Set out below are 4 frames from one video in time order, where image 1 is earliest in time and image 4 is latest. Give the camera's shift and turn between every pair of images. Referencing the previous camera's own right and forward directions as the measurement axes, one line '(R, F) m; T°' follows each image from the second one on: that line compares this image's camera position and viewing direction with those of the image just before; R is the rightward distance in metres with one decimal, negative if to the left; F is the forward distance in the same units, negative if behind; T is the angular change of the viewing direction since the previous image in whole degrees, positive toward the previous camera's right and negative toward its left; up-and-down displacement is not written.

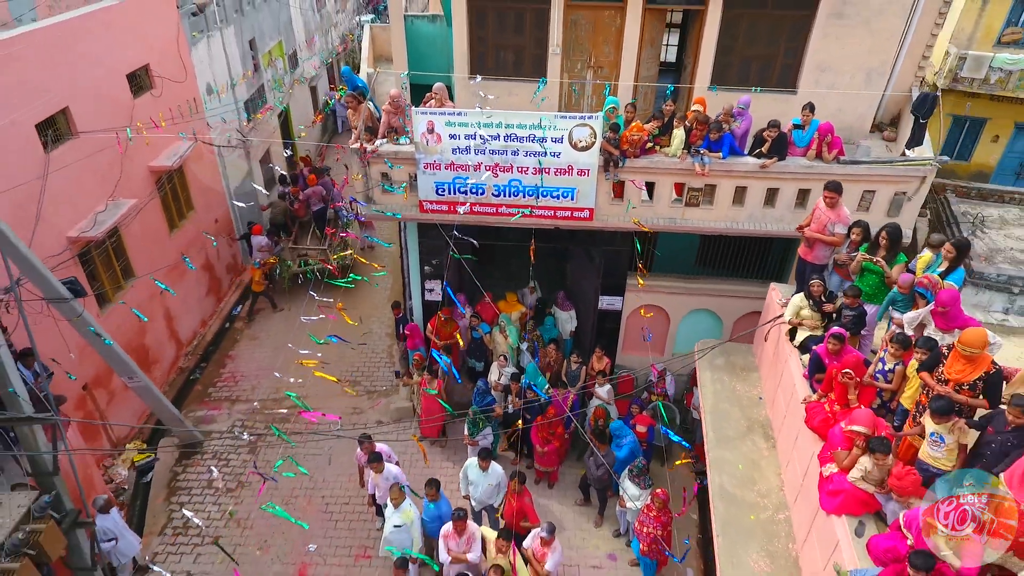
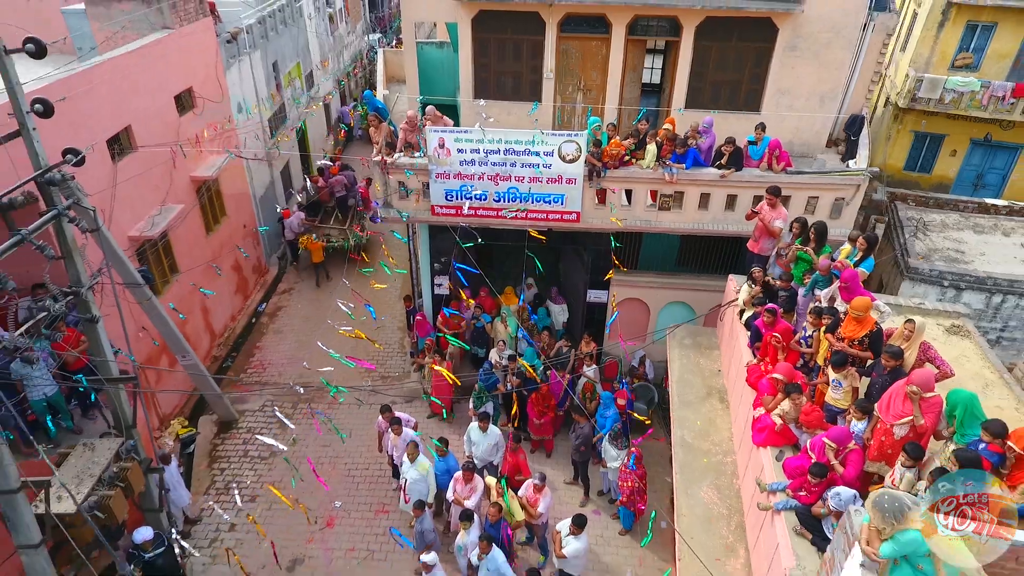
(0.0, -1.4) m; 0°
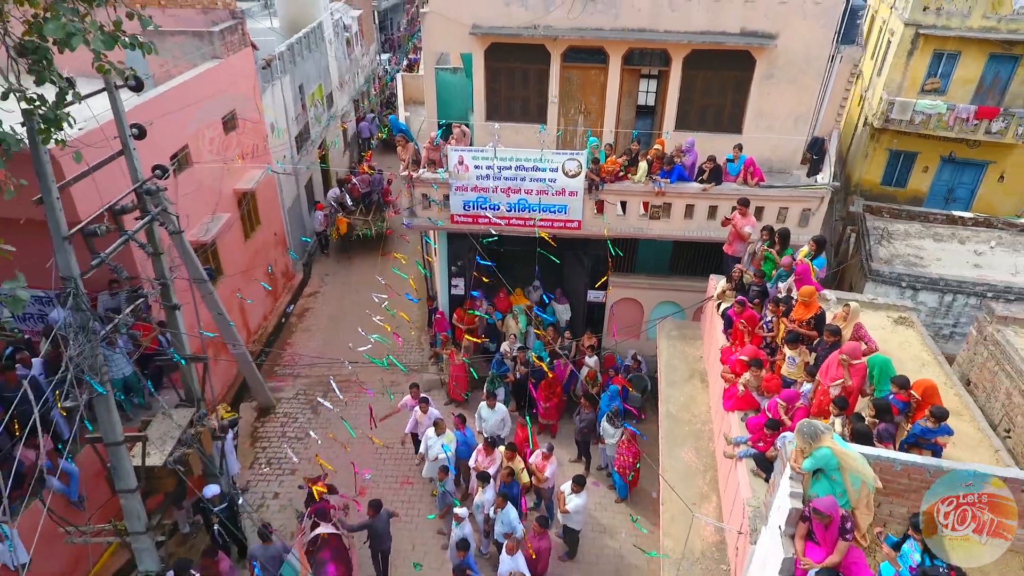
(-0.1, -1.4) m; 0°
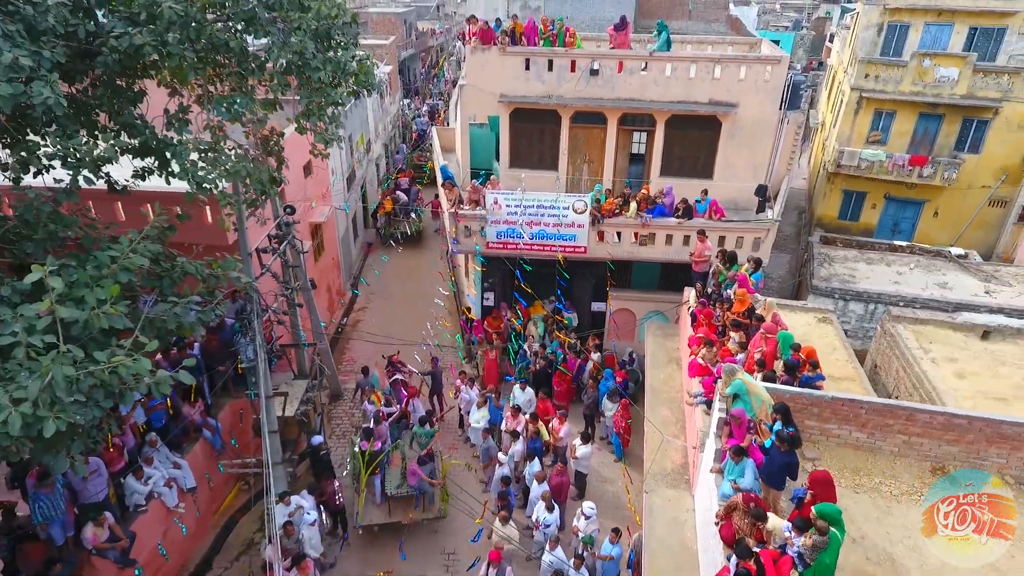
(-0.4, -3.3) m; 0°
